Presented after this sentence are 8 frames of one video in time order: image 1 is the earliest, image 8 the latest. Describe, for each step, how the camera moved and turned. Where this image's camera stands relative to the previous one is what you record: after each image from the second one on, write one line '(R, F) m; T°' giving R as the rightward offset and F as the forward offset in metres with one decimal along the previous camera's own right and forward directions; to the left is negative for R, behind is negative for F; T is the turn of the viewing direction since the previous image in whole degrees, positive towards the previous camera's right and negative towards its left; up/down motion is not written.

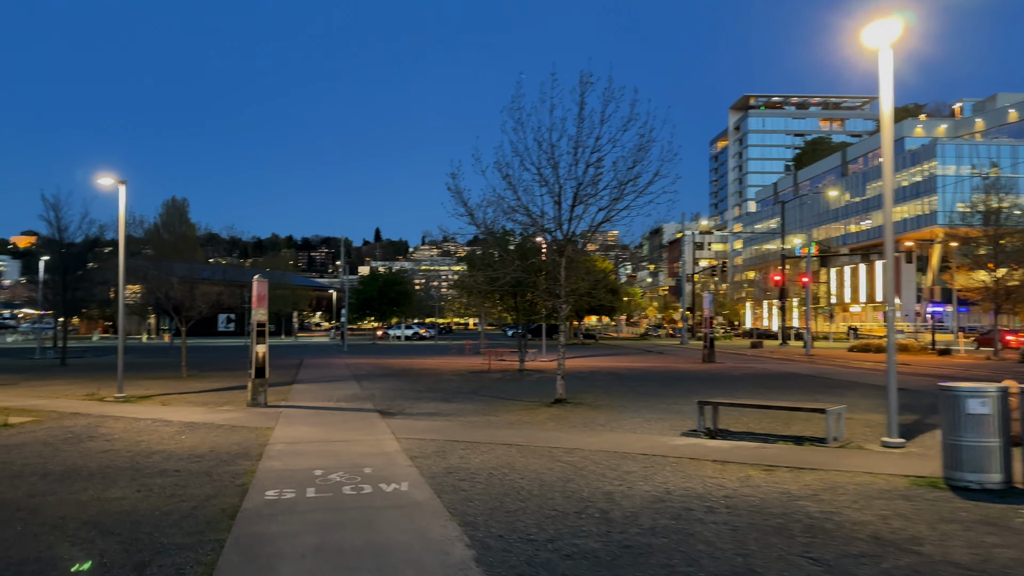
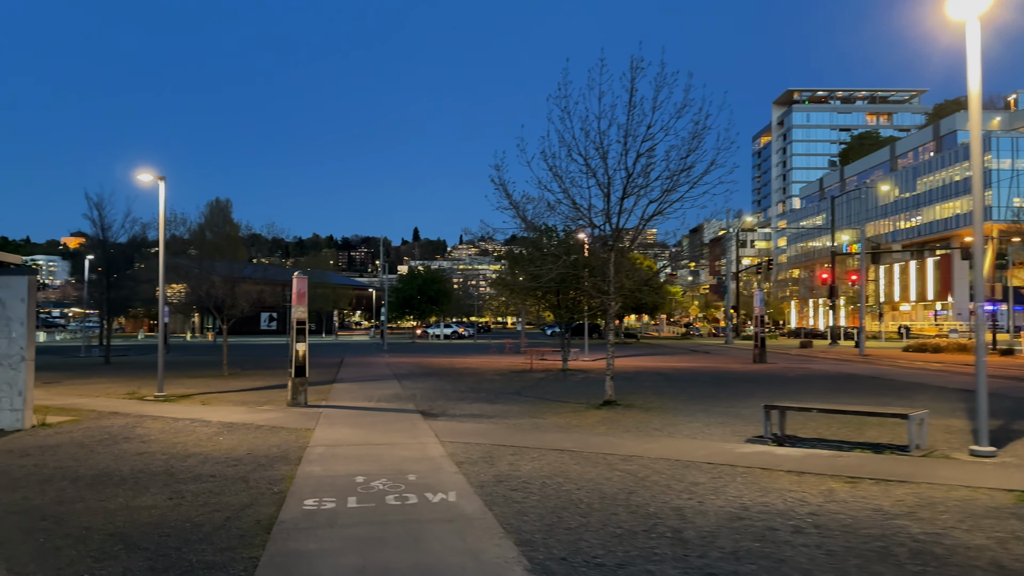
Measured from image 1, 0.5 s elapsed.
(-0.2, +0.6) m; -3°
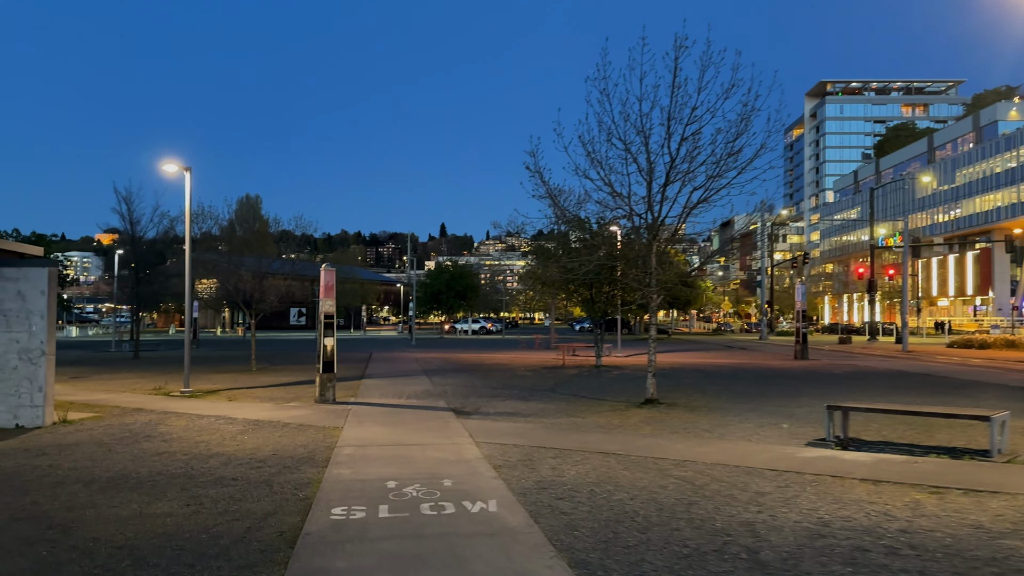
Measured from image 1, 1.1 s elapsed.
(-0.2, +0.6) m; -2°
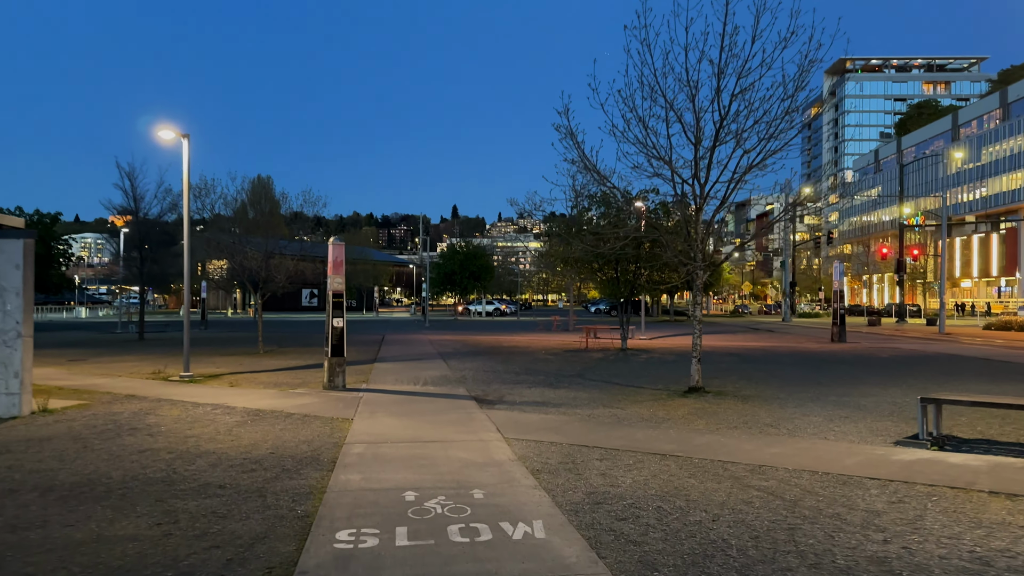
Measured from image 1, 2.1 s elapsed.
(-0.2, +1.3) m; -1°
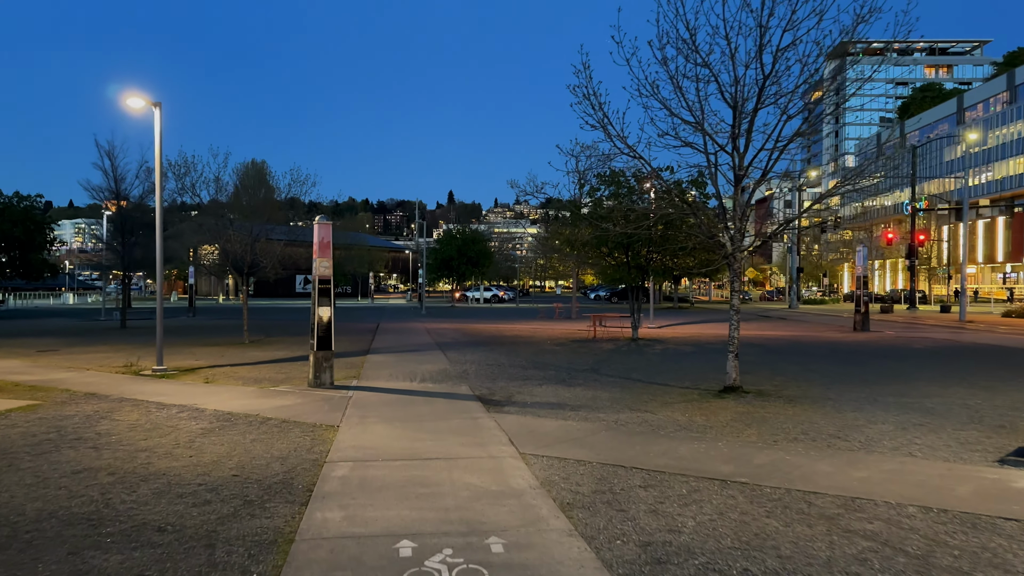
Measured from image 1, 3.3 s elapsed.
(-0.2, +1.4) m; 0°
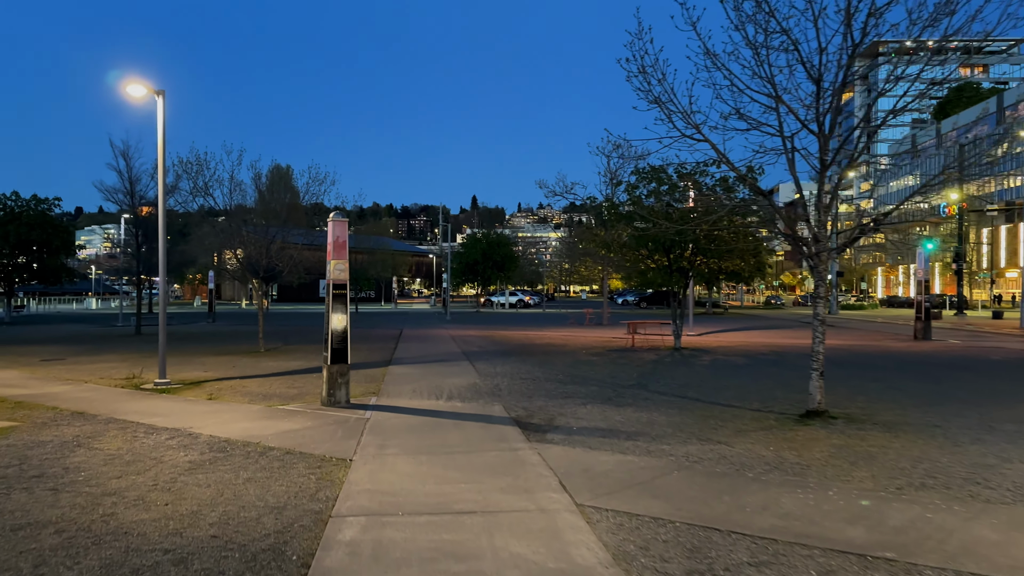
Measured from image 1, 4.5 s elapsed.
(-0.2, +1.4) m; -2°
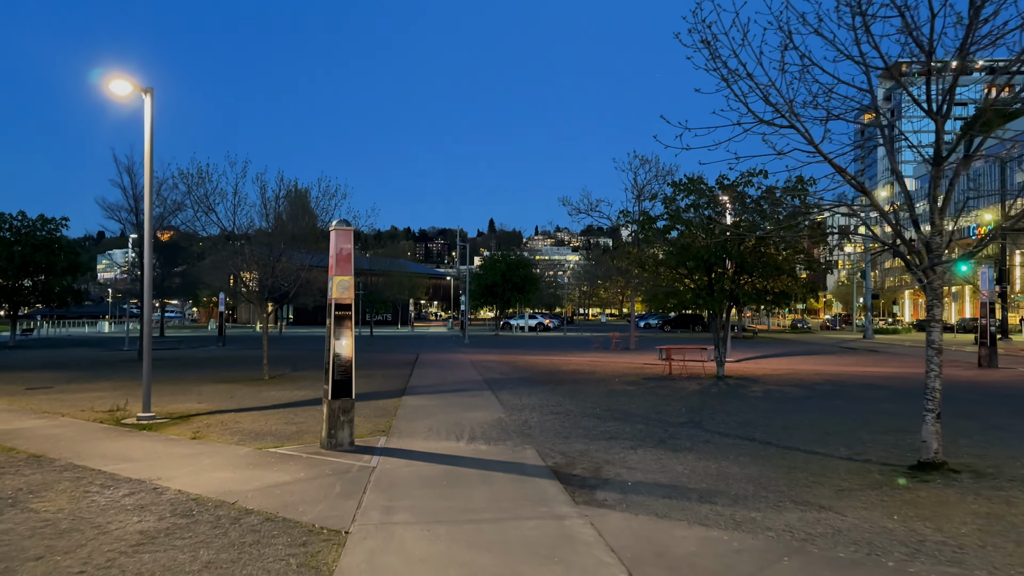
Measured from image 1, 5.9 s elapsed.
(-0.2, +1.6) m; -1°
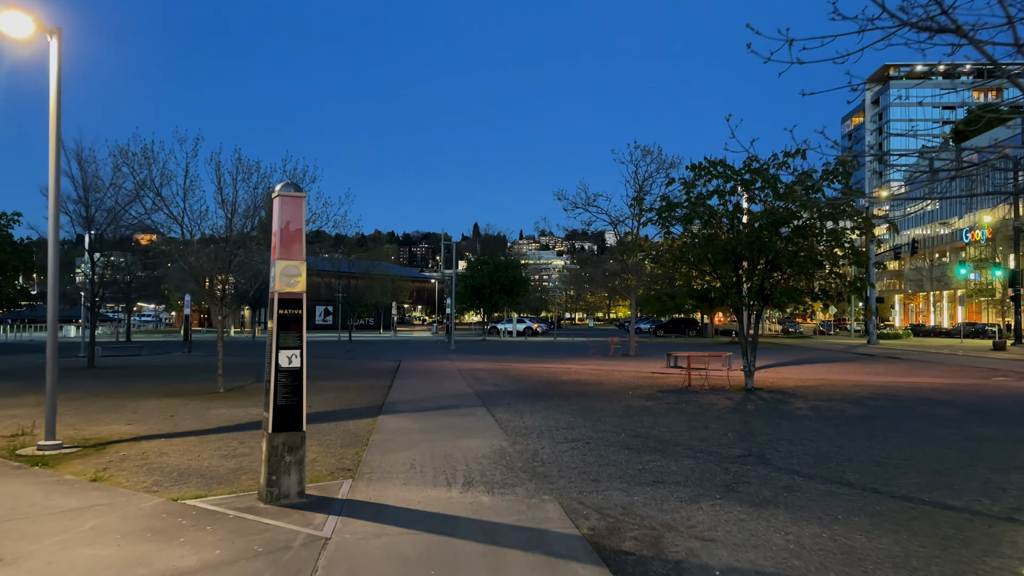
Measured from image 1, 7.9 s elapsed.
(-0.2, +2.3) m; +1°
